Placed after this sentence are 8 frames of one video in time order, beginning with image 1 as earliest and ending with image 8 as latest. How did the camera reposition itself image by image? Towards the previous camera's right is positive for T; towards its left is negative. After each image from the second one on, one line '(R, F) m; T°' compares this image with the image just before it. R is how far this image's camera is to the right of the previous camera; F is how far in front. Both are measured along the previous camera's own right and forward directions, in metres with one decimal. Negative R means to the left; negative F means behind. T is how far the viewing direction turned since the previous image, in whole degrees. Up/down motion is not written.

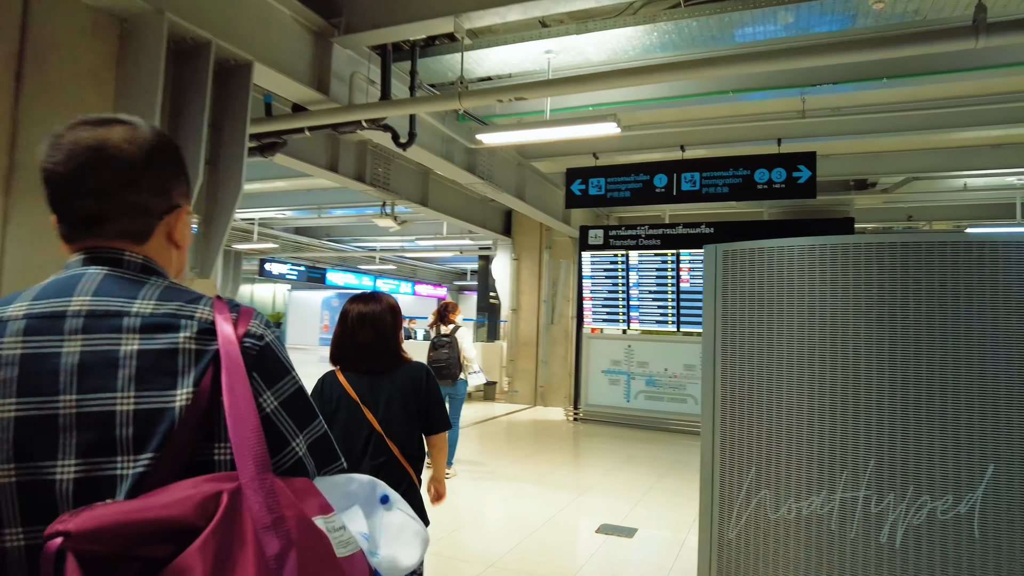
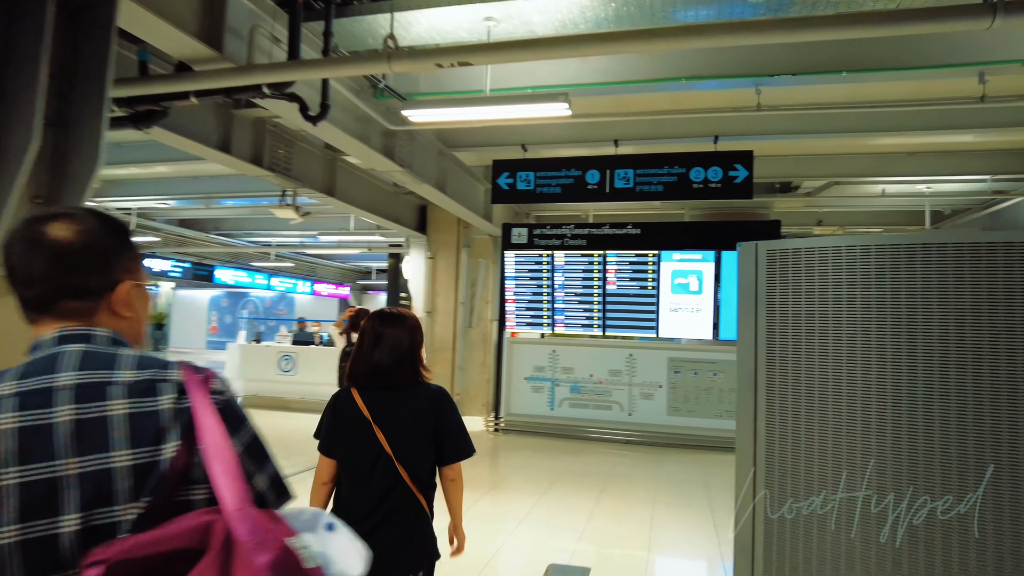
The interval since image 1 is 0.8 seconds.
(-0.2, +0.5) m; +9°
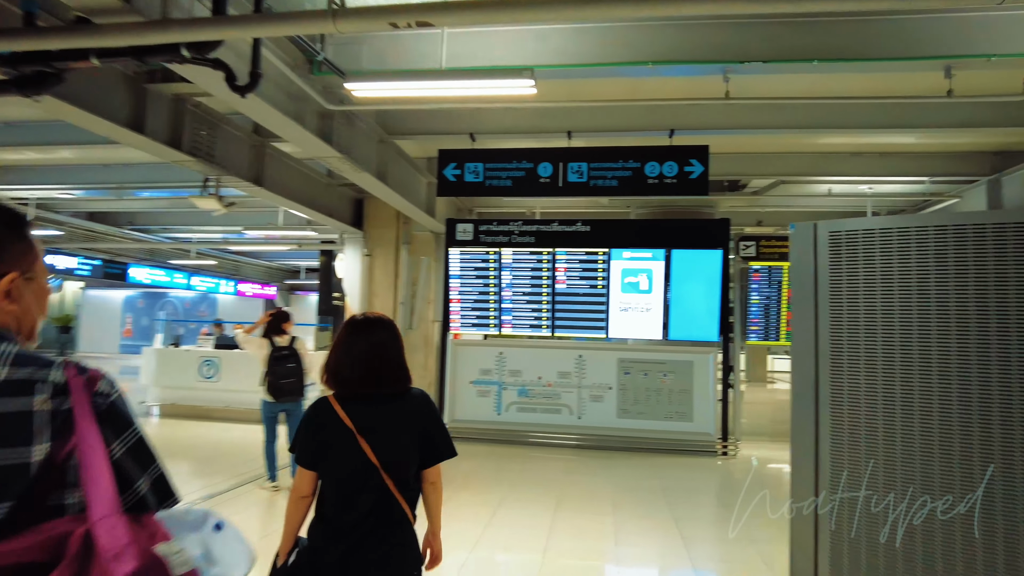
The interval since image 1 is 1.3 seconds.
(-0.1, +0.3) m; +6°
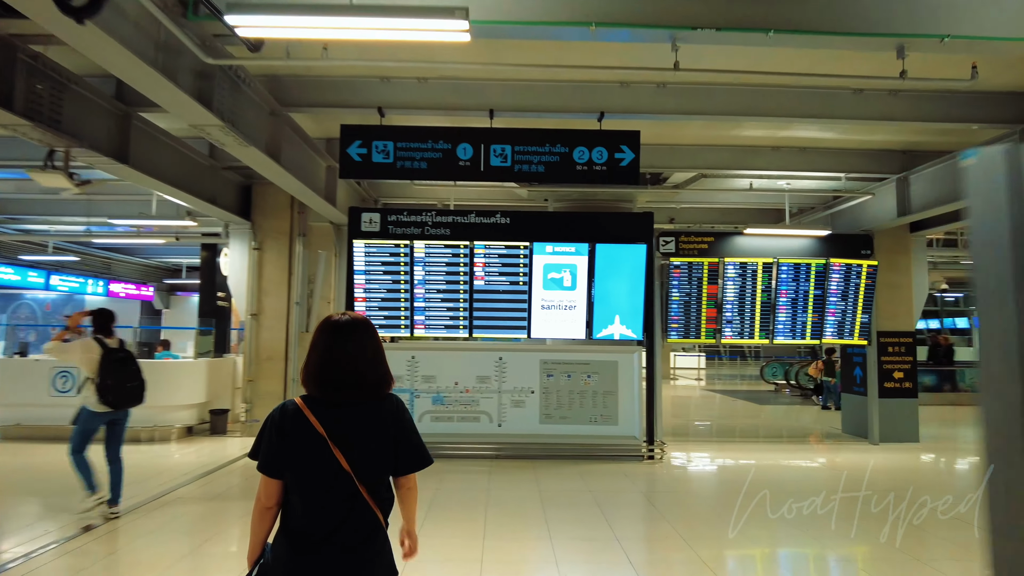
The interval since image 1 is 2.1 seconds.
(-0.1, +0.5) m; +9°
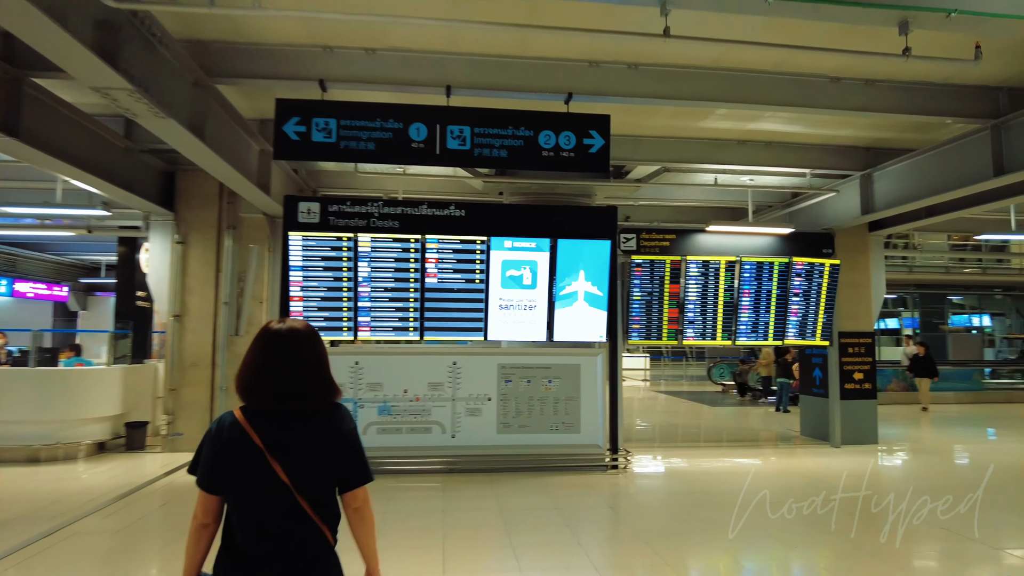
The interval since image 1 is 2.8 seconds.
(-0.1, +0.5) m; +5°
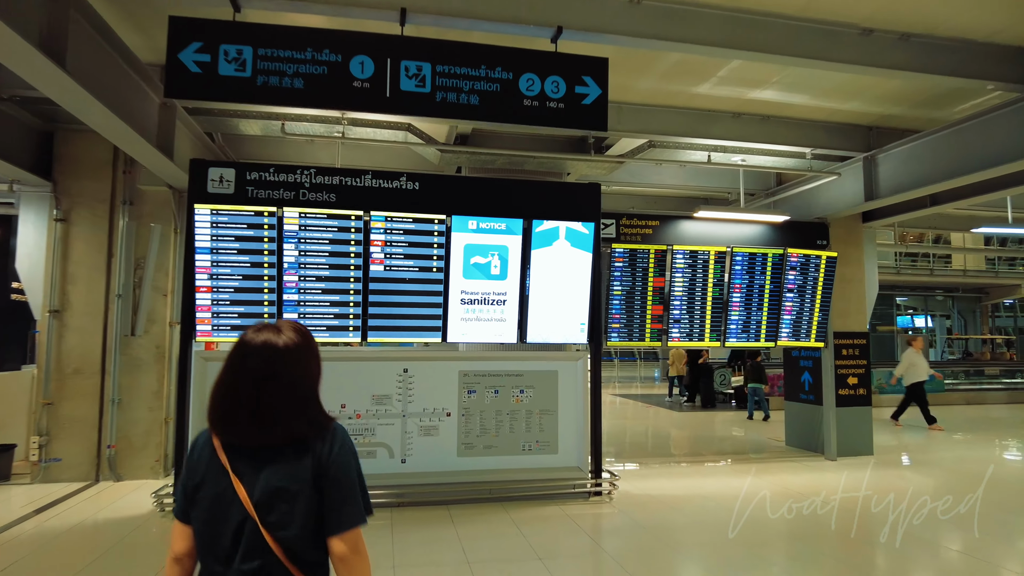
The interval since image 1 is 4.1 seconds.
(-0.1, +0.9) m; +5°
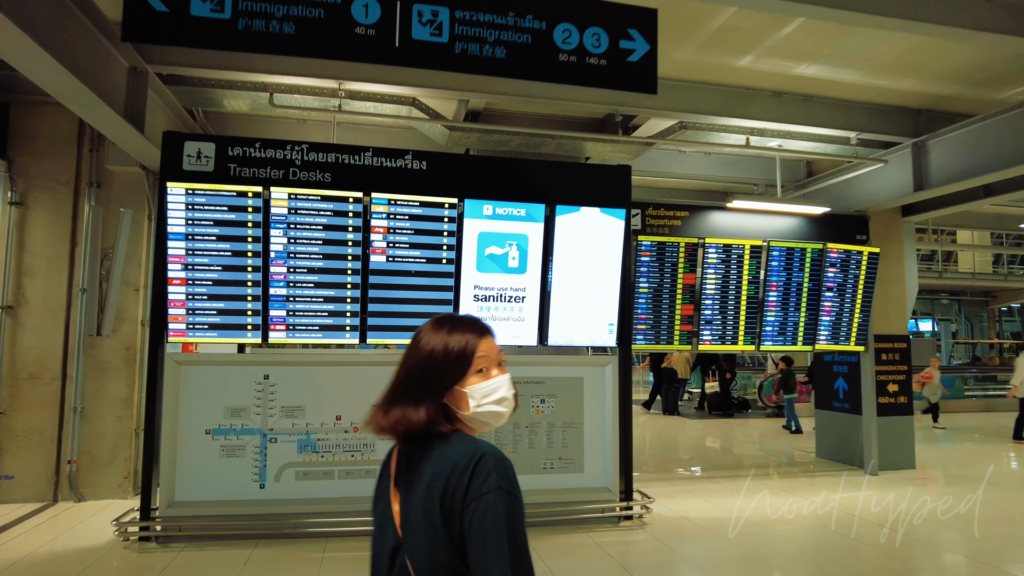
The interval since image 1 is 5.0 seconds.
(-0.2, +0.6) m; +1°
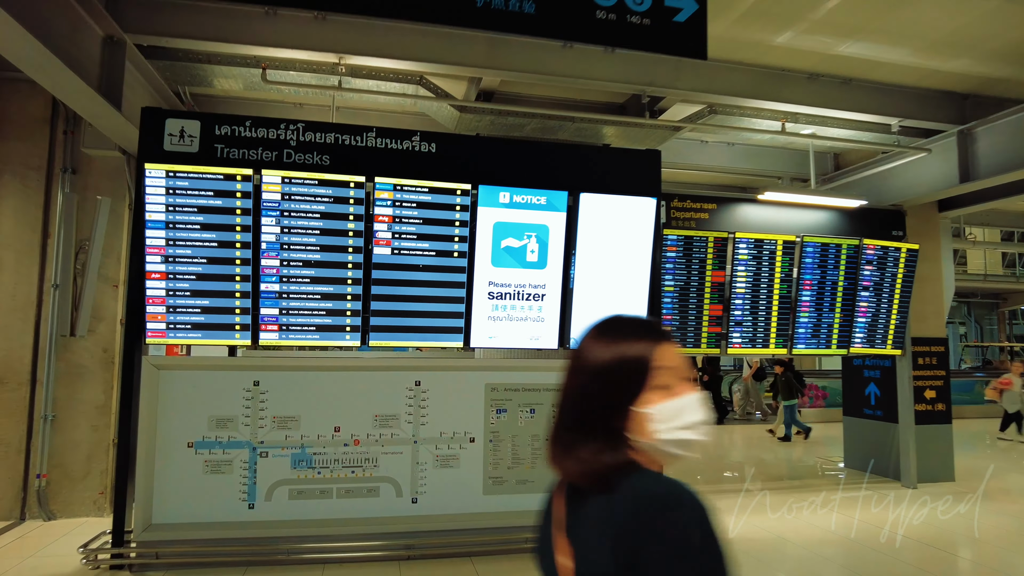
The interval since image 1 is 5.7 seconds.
(-0.1, +0.4) m; 0°
